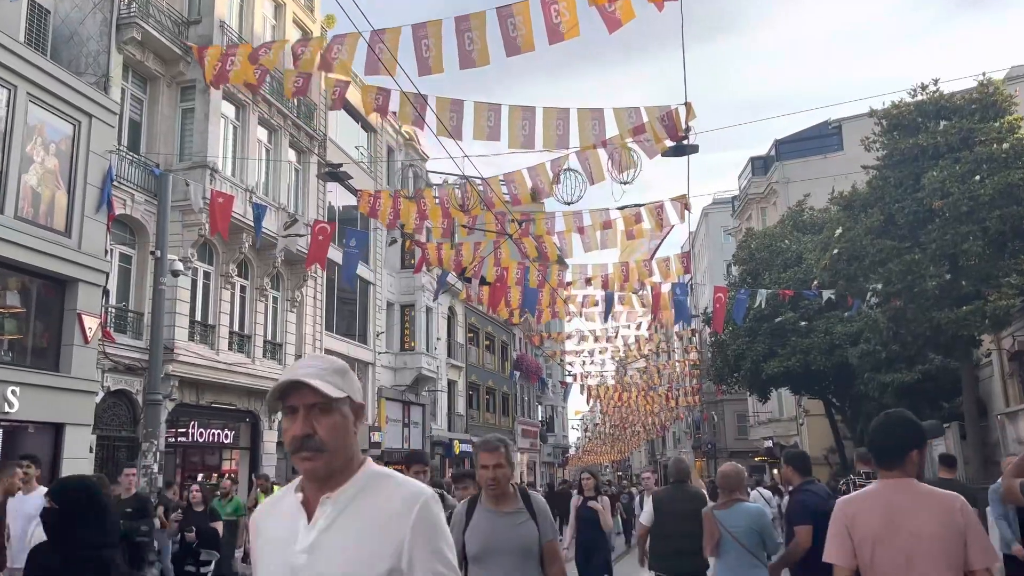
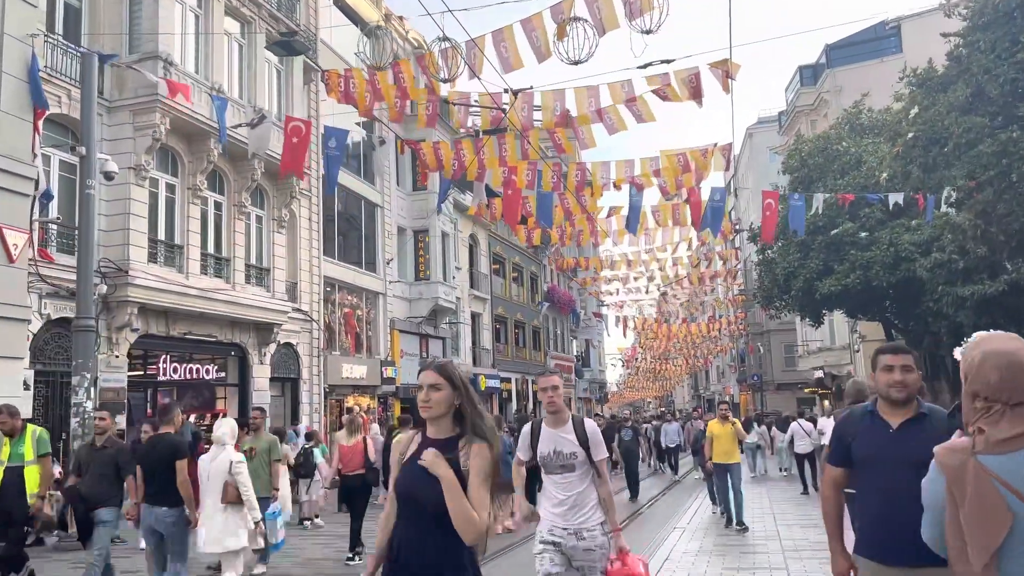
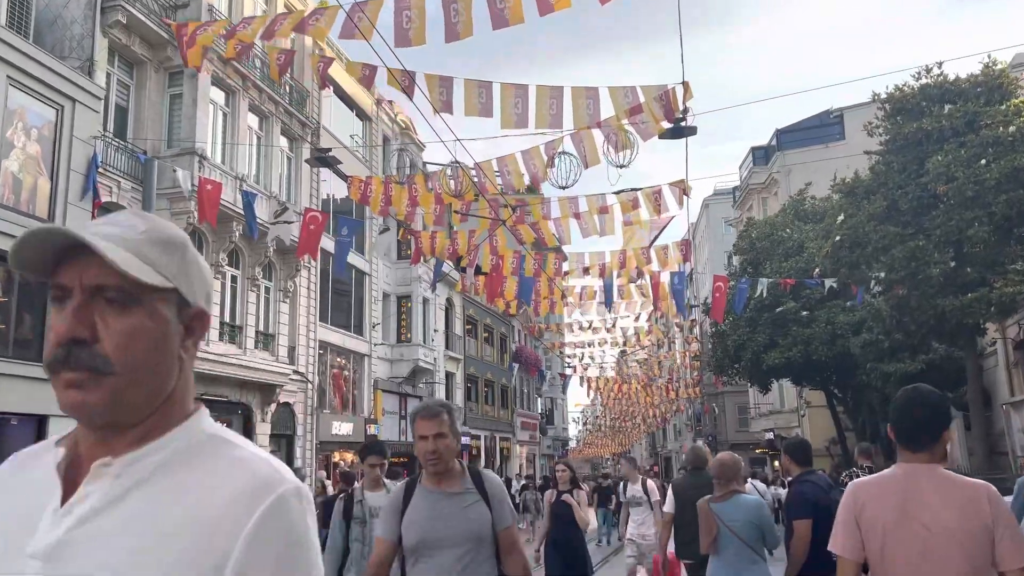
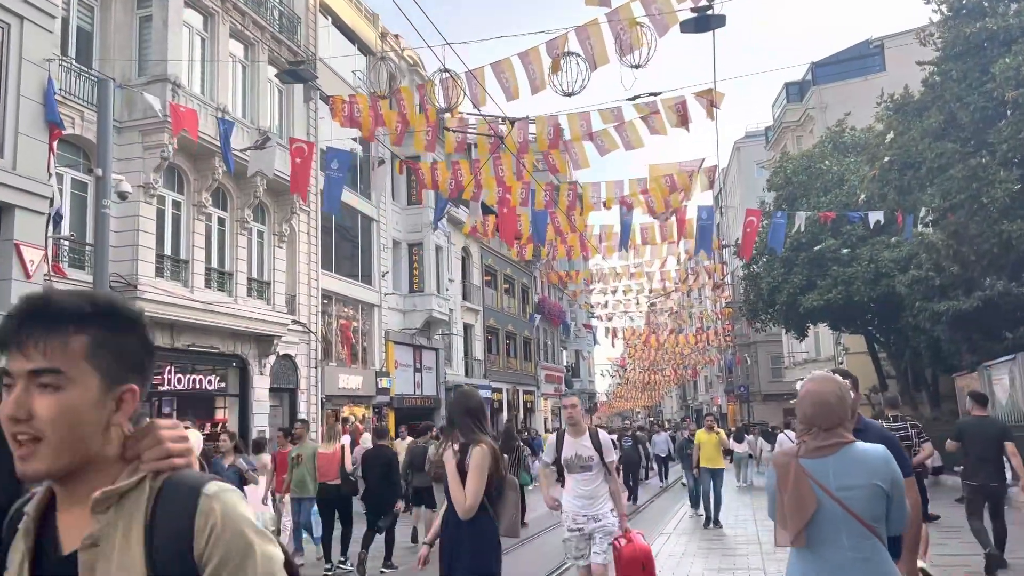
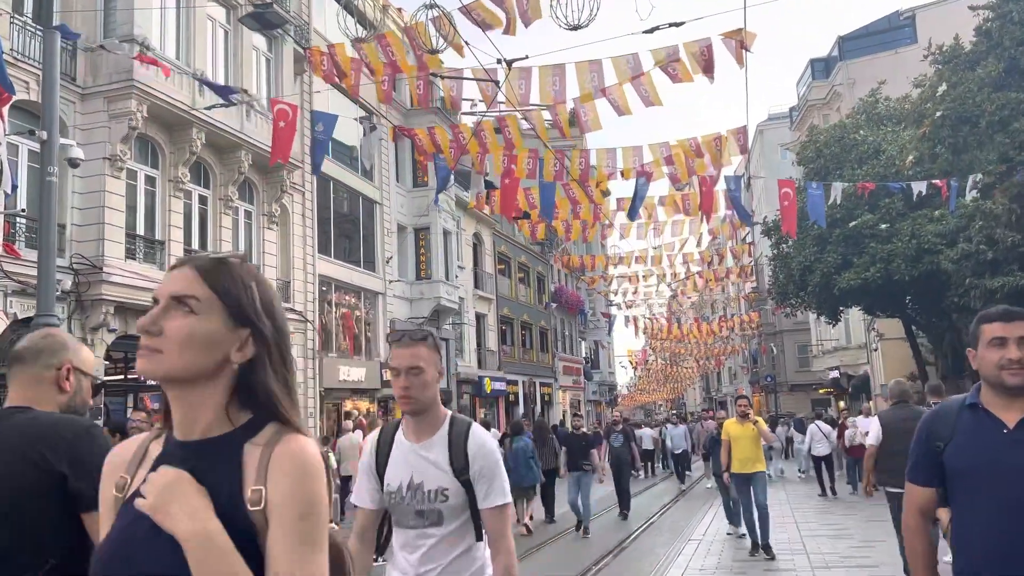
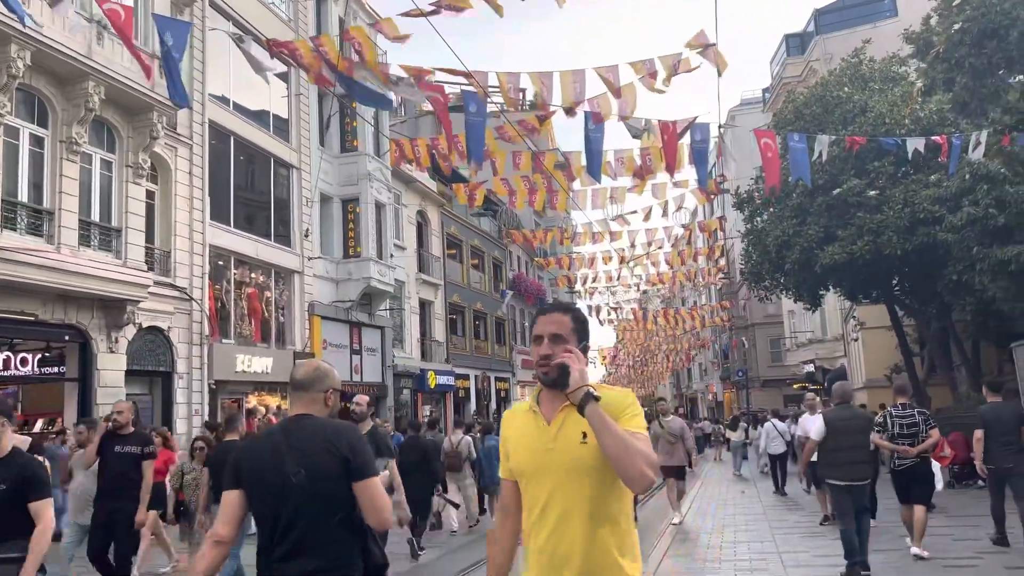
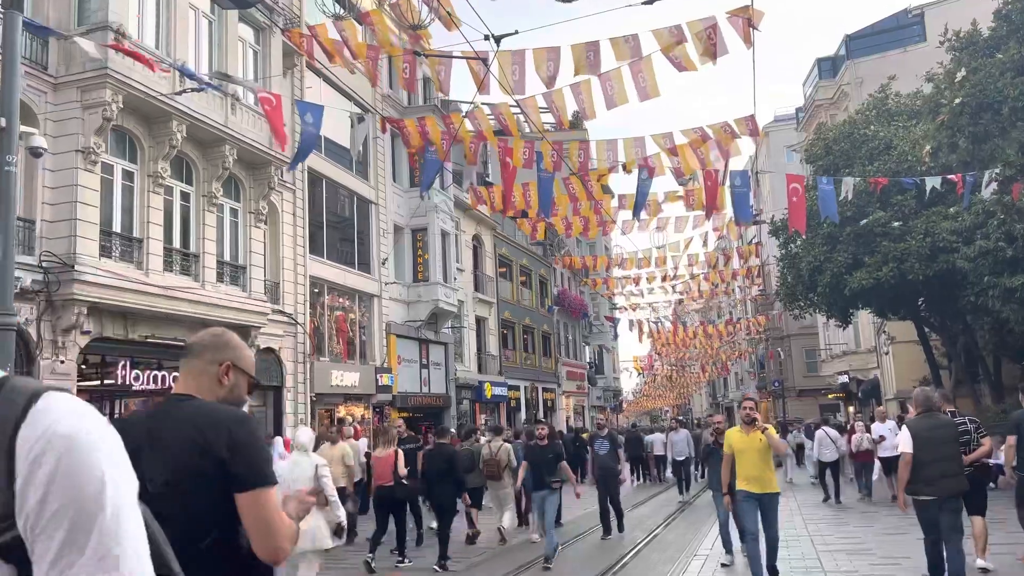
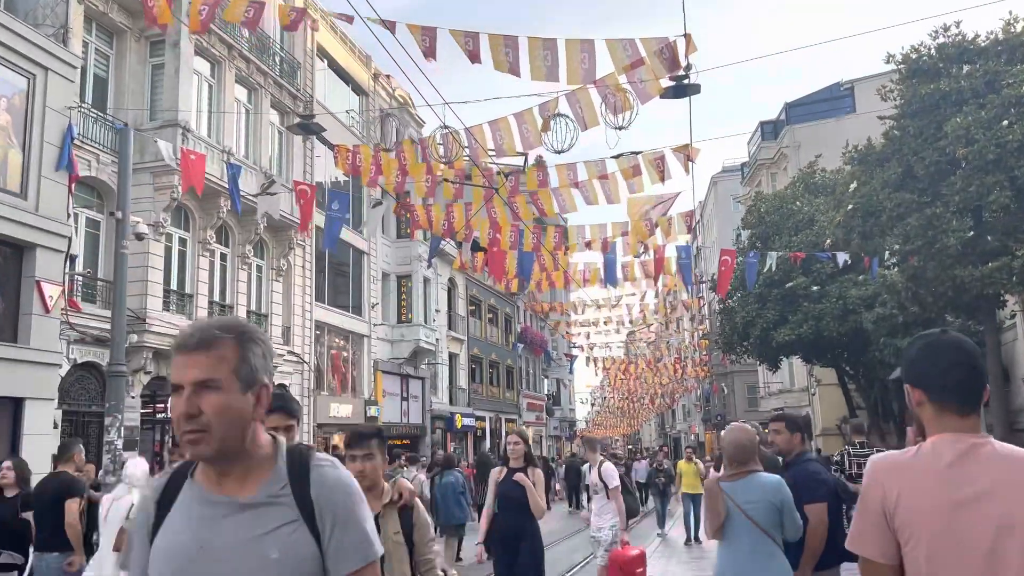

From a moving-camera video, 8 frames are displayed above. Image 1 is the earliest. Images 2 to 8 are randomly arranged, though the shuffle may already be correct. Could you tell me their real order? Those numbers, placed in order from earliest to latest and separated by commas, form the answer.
3, 8, 4, 2, 5, 7, 6
